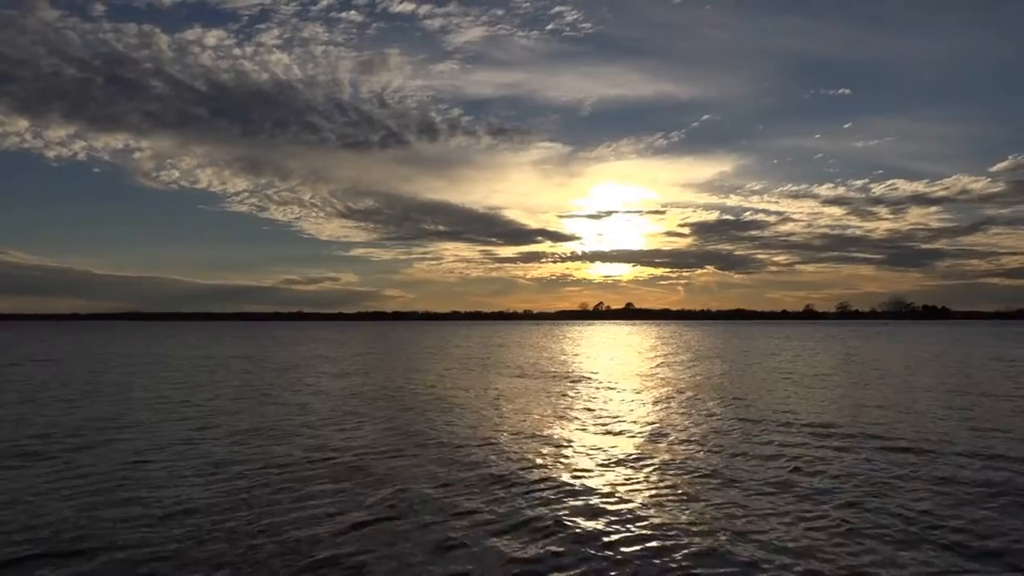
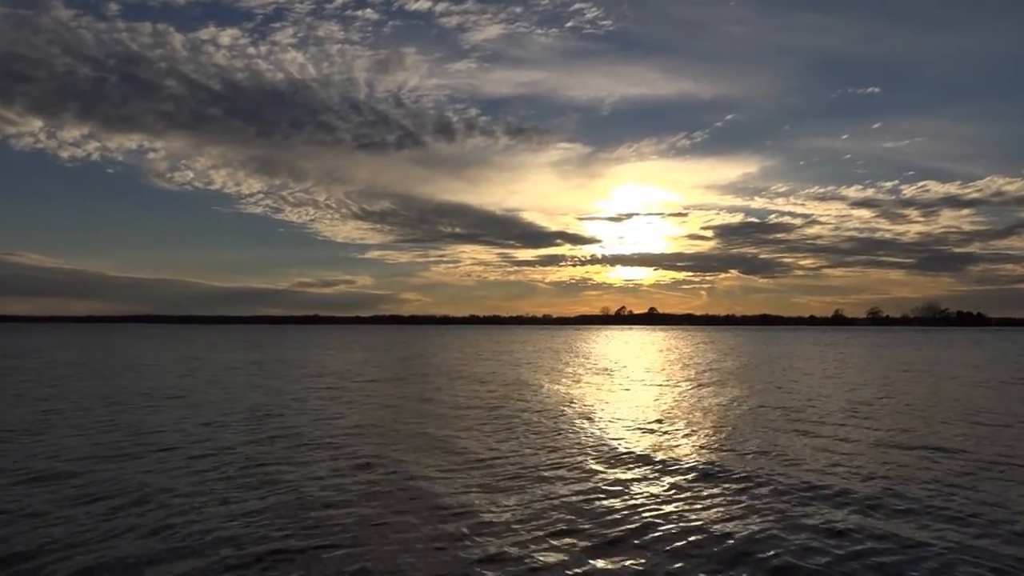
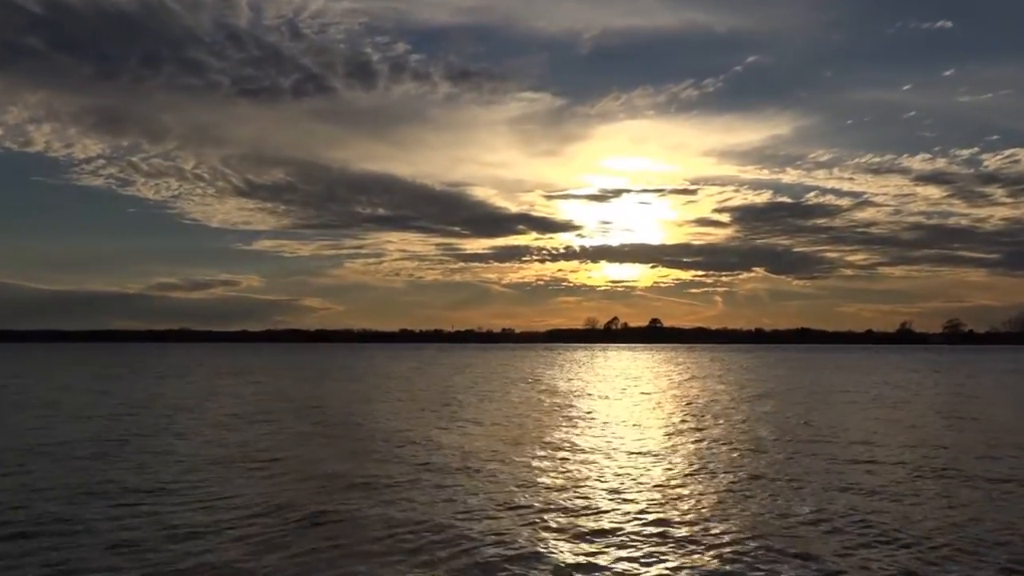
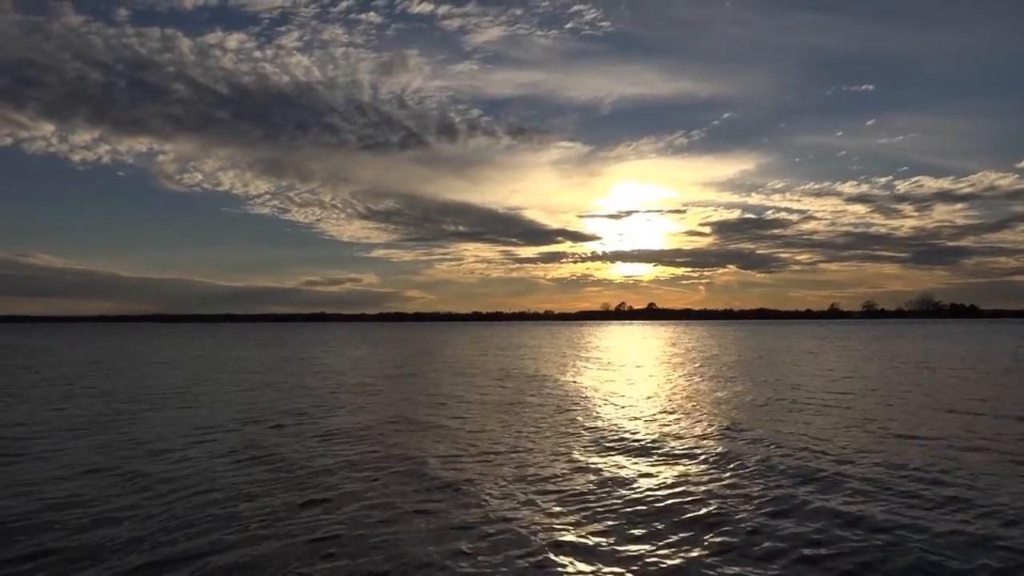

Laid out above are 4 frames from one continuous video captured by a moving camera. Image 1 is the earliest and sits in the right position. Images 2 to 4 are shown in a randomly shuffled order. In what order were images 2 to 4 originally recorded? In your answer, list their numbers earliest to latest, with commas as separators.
4, 2, 3
